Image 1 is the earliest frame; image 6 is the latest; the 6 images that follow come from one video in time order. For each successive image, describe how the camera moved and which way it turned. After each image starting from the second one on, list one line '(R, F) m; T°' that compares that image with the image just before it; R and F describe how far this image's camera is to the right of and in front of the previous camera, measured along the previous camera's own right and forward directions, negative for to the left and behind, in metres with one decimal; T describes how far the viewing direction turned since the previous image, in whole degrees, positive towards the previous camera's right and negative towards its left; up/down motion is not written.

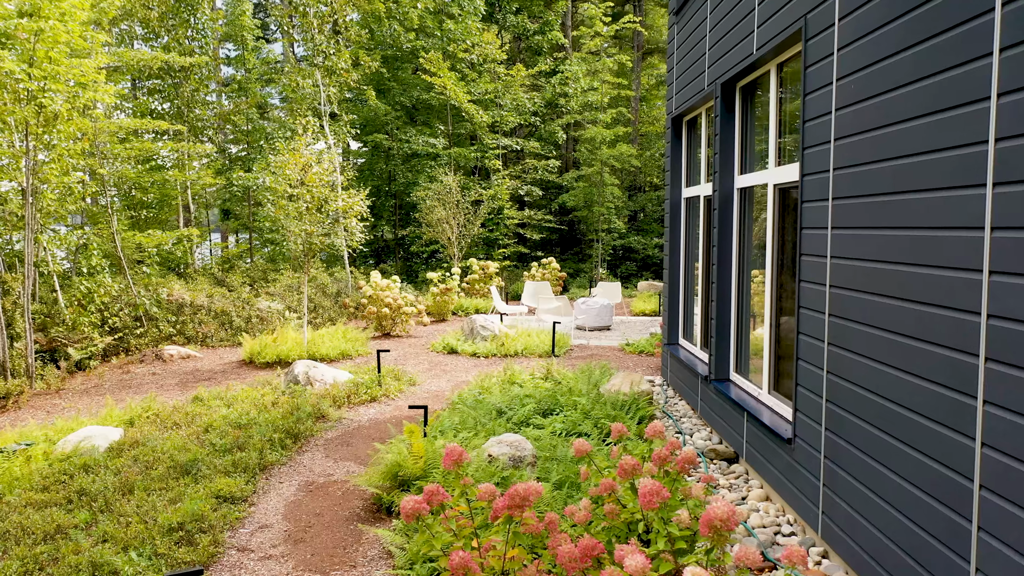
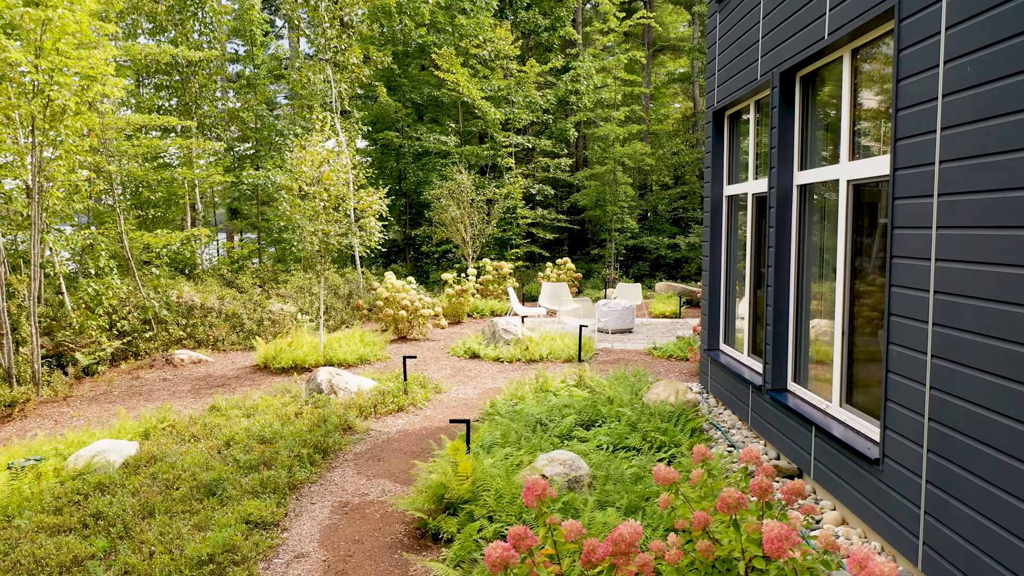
(-0.2, +0.3) m; 0°
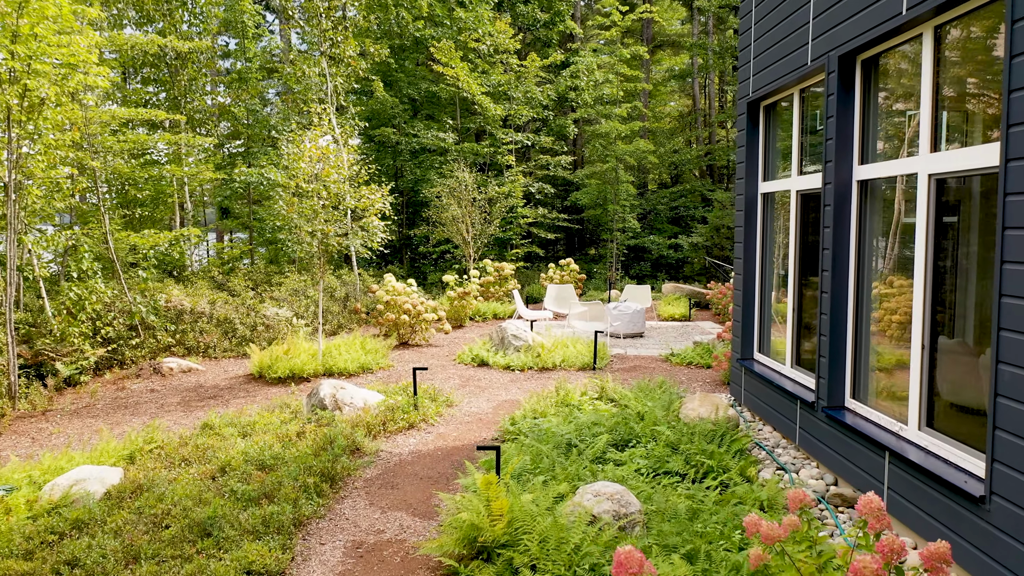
(-0.2, +0.4) m; +1°
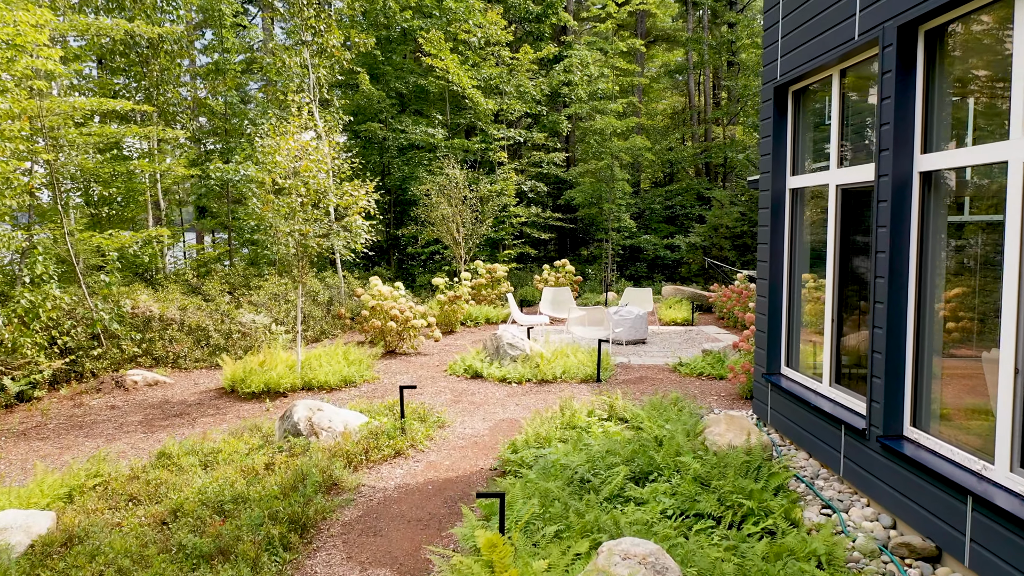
(-0.1, +0.6) m; +1°
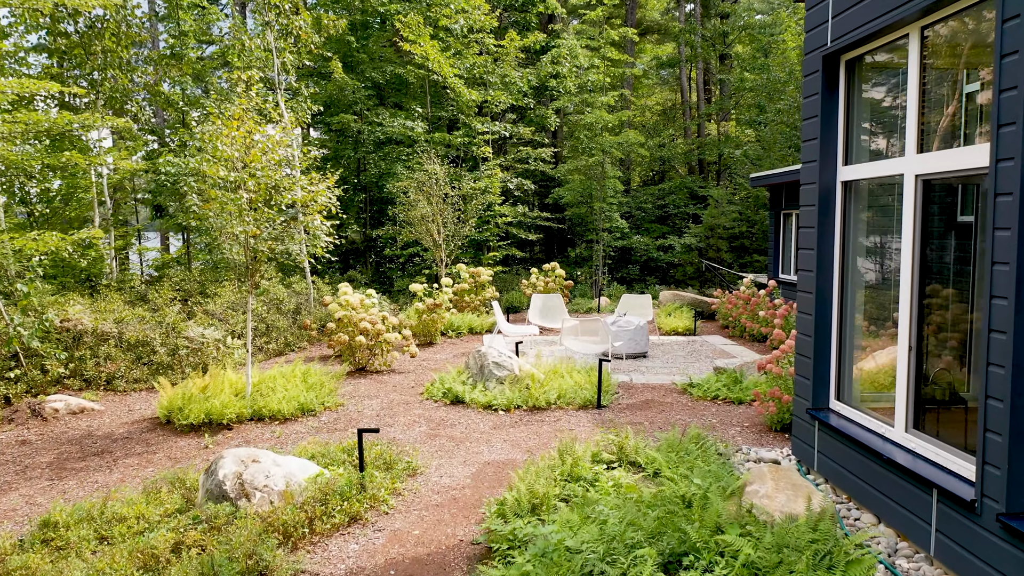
(0.0, +0.9) m; +1°
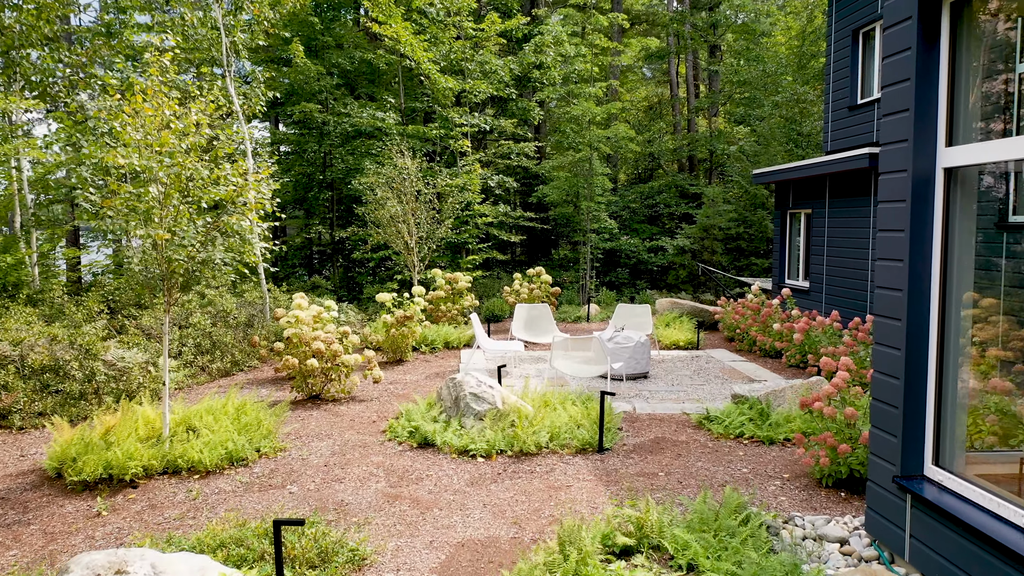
(0.0, +1.0) m; +1°
